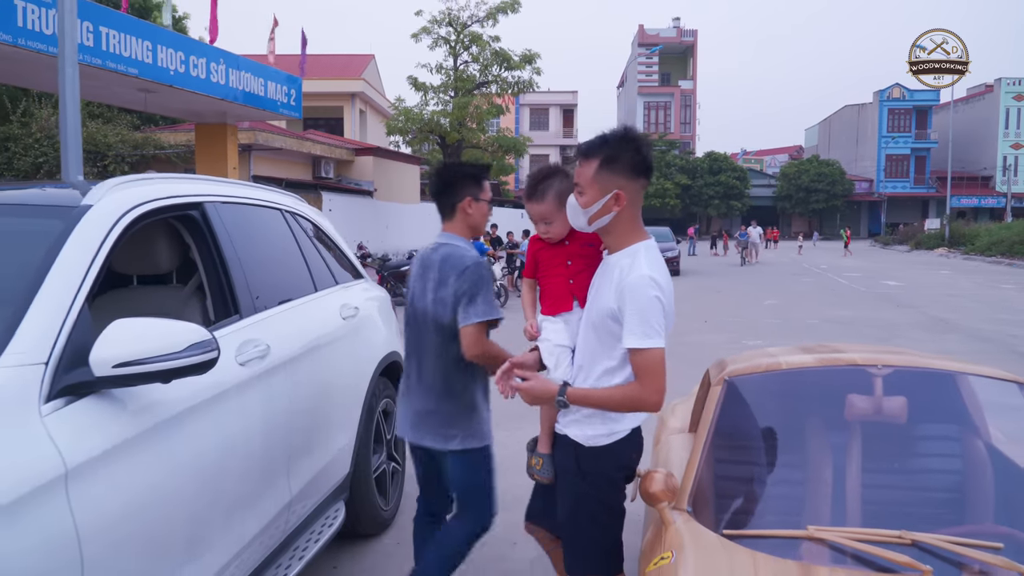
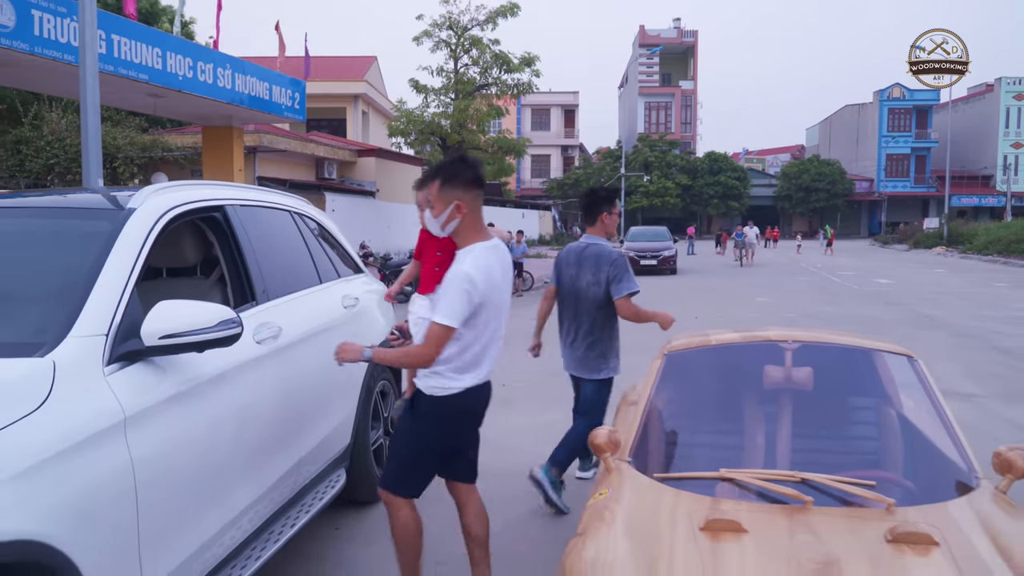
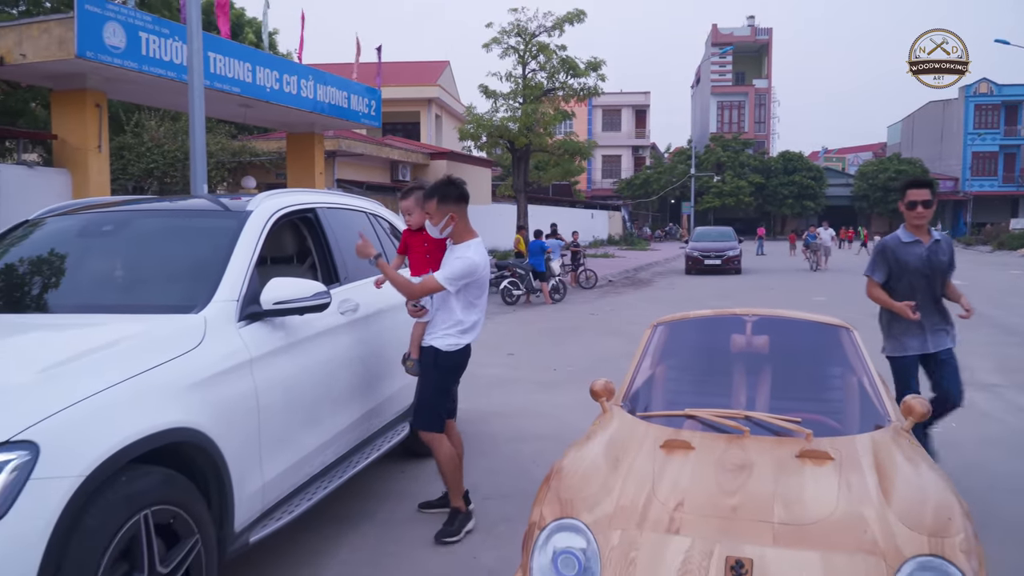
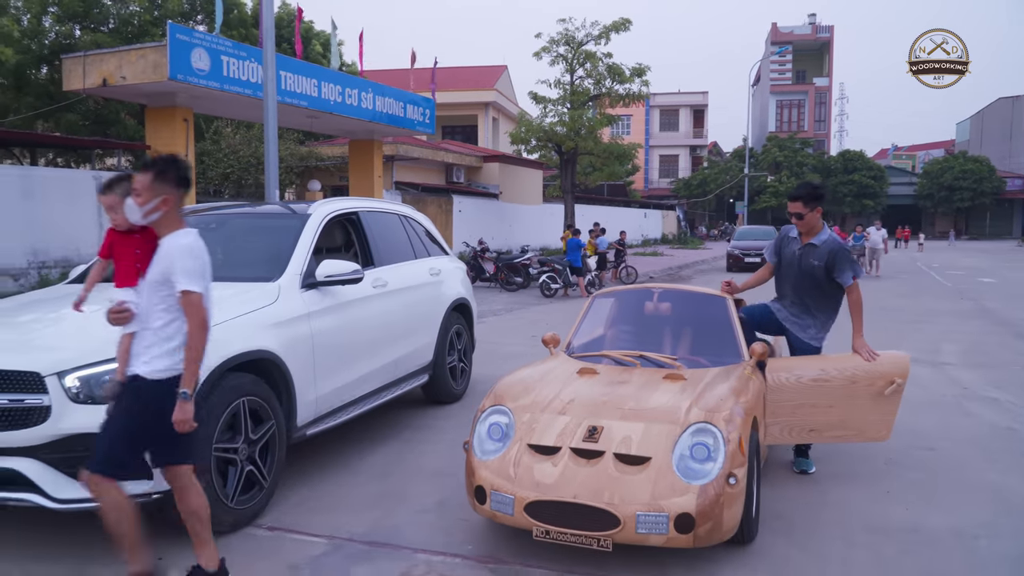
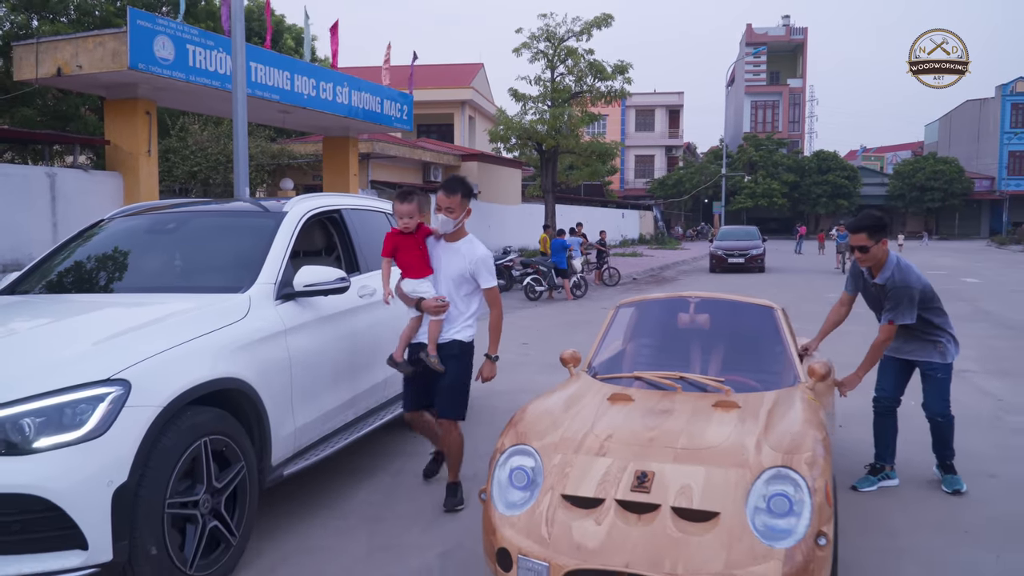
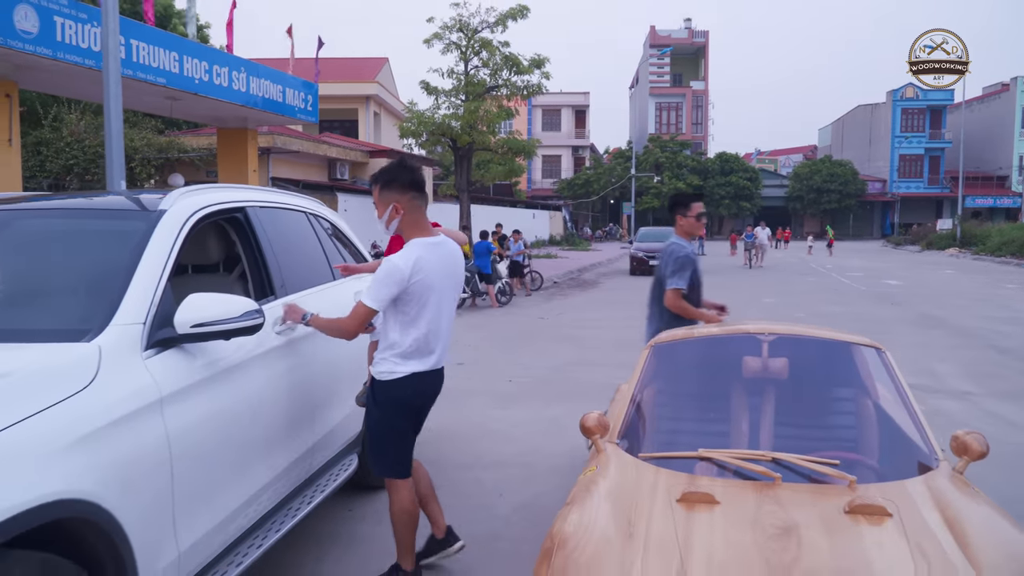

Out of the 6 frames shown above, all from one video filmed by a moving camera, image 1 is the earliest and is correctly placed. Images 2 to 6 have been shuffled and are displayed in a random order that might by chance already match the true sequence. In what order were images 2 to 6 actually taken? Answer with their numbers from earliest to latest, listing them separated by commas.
2, 6, 3, 5, 4
